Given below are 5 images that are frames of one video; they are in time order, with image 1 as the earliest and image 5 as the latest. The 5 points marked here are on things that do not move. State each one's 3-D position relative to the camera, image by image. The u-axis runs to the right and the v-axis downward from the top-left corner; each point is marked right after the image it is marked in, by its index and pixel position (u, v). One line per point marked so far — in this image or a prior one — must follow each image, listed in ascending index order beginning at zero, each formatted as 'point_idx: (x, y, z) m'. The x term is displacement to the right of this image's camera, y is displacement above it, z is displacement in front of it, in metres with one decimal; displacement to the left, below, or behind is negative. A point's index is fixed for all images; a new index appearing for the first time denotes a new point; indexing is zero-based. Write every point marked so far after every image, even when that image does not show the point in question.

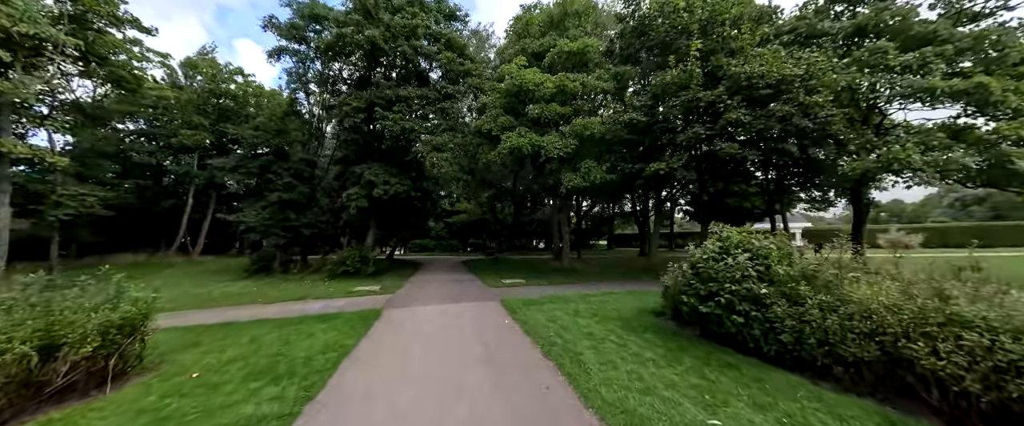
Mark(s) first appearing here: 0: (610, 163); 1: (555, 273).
0: (+3.9, +2.0, +11.5) m
1: (+2.2, -3.2, +15.4) m
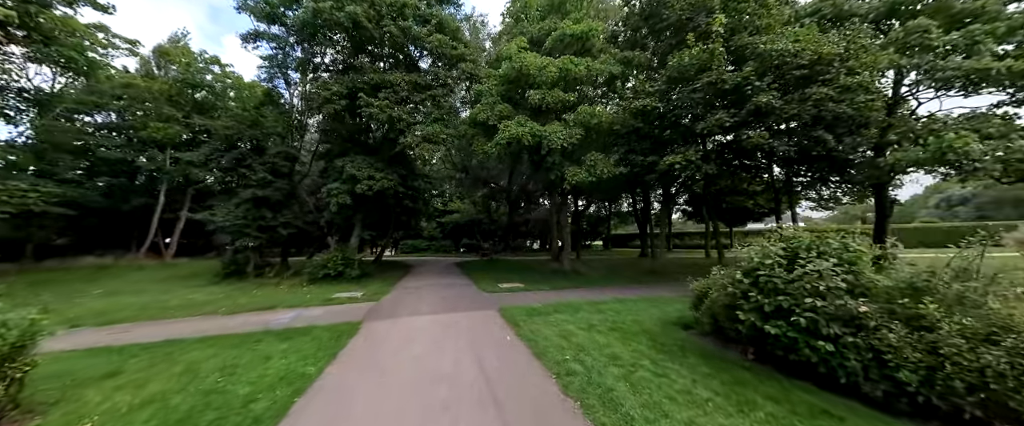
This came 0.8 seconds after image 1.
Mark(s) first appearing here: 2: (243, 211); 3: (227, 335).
0: (+3.9, +2.1, +10.5) m
1: (+2.1, -3.1, +14.3) m
2: (-13.0, +0.1, +14.0) m
3: (-6.2, -2.6, +6.3) m
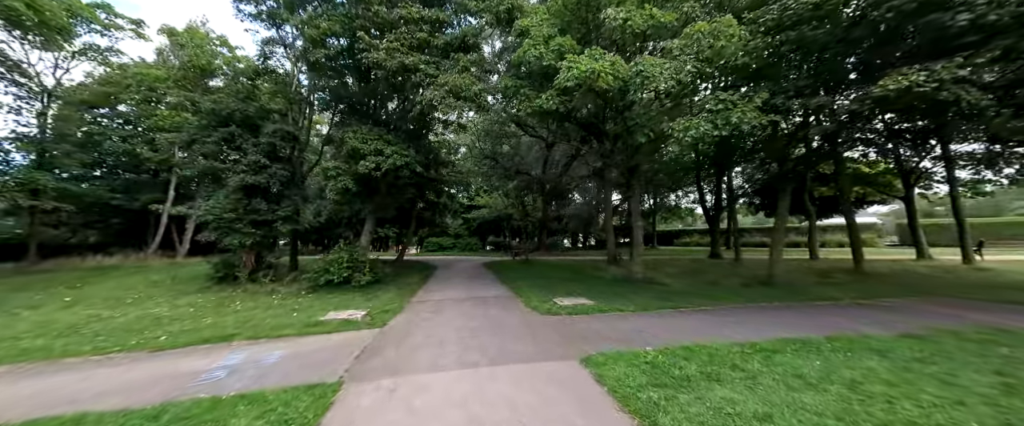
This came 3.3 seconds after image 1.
0: (+5.5, +2.6, +6.6) m
1: (+4.1, -2.6, +10.6) m
2: (-11.1, +0.4, +11.5) m
3: (-4.8, -2.3, +3.2) m
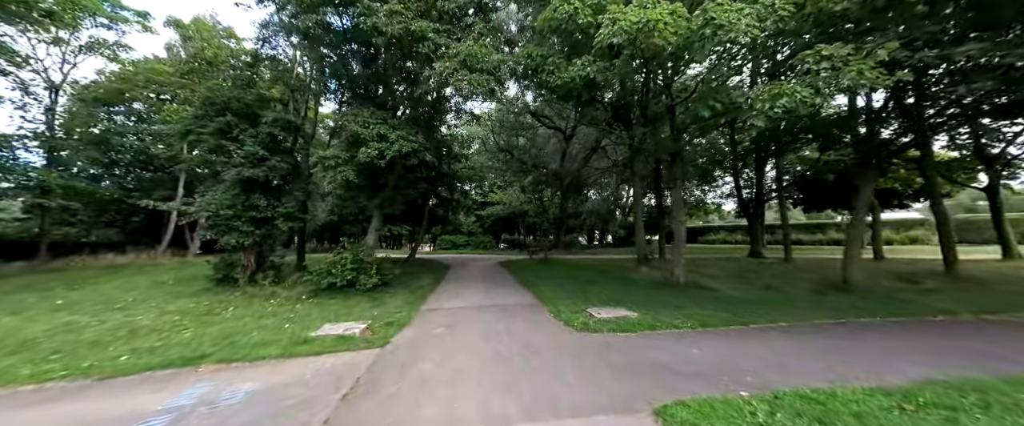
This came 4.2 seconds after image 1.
0: (+6.0, +2.7, +5.0) m
1: (+4.8, -2.4, +9.1) m
2: (-10.3, +0.5, +10.6) m
3: (-4.4, -2.2, +2.1) m
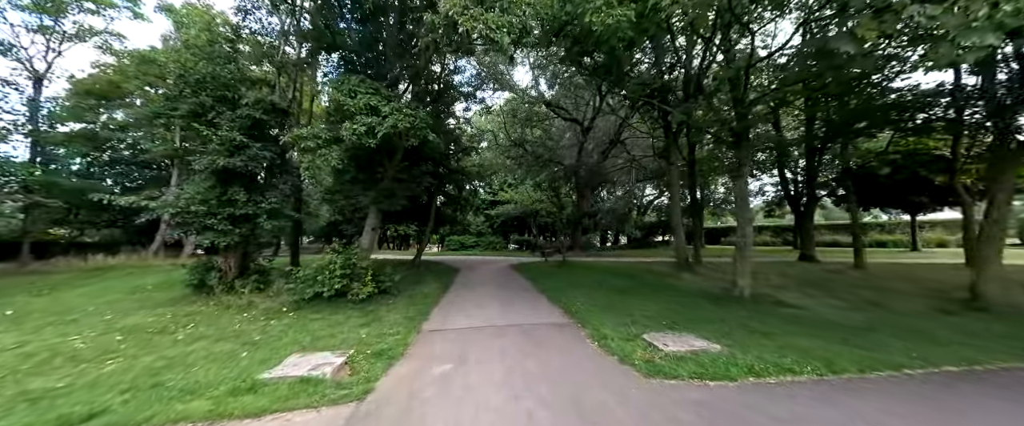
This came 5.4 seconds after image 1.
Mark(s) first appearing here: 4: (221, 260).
0: (+6.5, +2.9, +3.0) m
1: (+5.4, -2.3, +7.1) m
2: (-9.7, +0.7, +9.1) m
3: (-4.0, -2.1, +0.4) m
4: (-10.1, -1.6, +10.0) m
